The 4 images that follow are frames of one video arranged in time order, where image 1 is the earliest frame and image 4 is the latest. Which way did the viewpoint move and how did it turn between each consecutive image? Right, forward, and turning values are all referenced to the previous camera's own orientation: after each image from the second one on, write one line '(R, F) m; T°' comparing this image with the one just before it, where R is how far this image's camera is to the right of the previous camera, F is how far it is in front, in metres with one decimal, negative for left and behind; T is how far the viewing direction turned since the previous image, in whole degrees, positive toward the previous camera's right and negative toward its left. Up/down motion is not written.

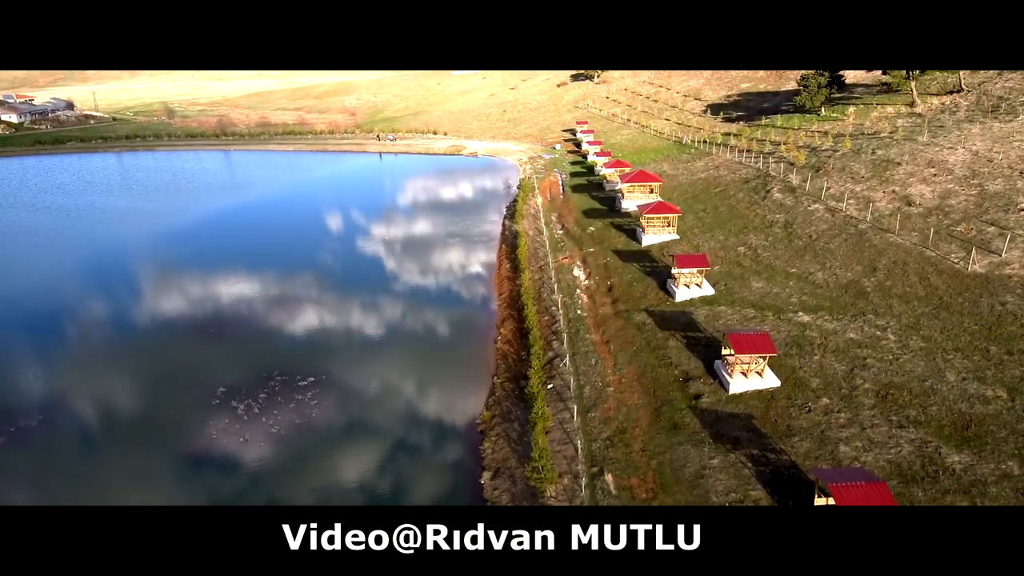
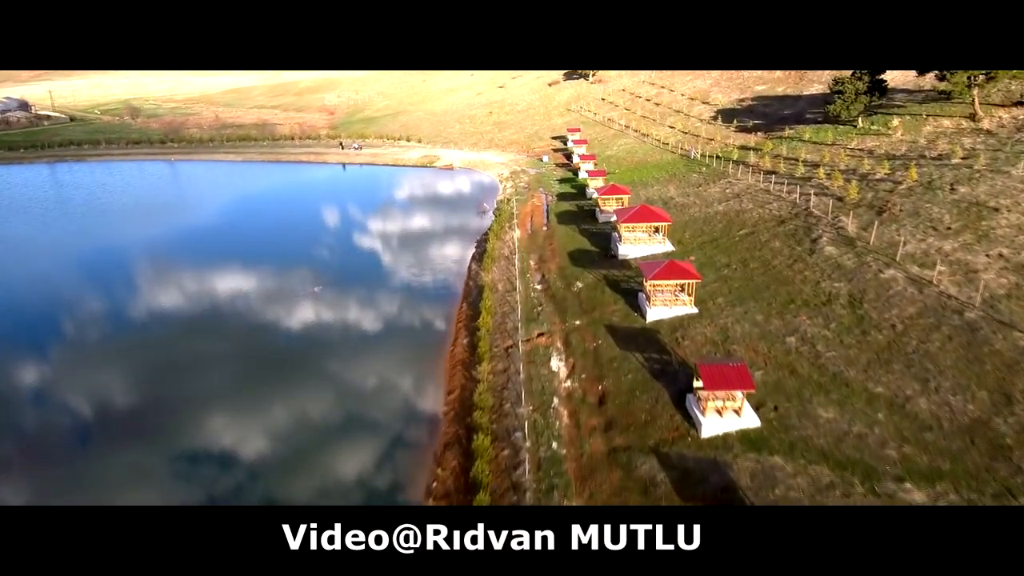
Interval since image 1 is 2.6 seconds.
(+1.5, +7.4) m; 0°
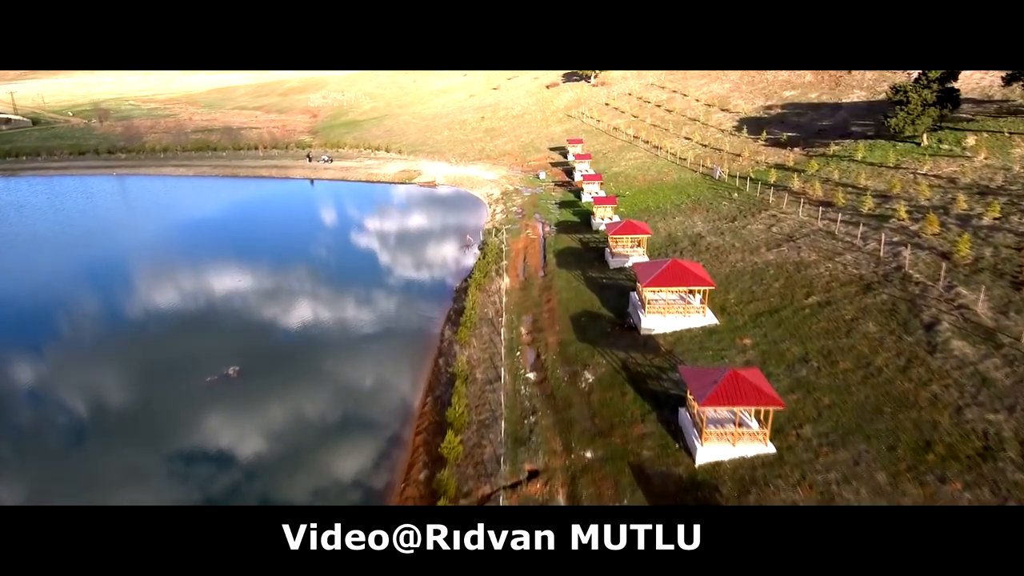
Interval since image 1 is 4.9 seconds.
(+0.4, +6.7) m; 0°
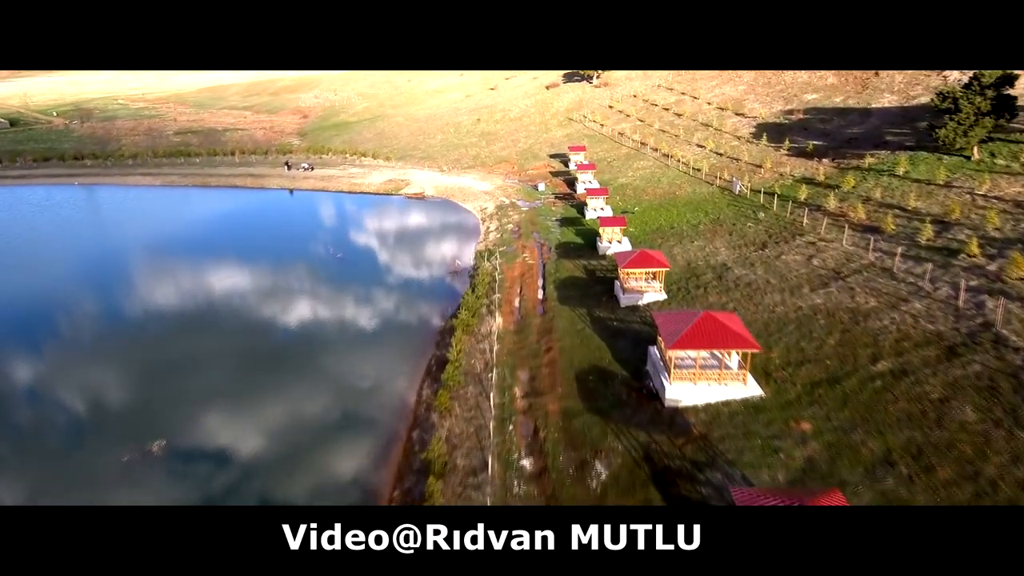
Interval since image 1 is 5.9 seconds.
(+0.2, +3.7) m; 0°
